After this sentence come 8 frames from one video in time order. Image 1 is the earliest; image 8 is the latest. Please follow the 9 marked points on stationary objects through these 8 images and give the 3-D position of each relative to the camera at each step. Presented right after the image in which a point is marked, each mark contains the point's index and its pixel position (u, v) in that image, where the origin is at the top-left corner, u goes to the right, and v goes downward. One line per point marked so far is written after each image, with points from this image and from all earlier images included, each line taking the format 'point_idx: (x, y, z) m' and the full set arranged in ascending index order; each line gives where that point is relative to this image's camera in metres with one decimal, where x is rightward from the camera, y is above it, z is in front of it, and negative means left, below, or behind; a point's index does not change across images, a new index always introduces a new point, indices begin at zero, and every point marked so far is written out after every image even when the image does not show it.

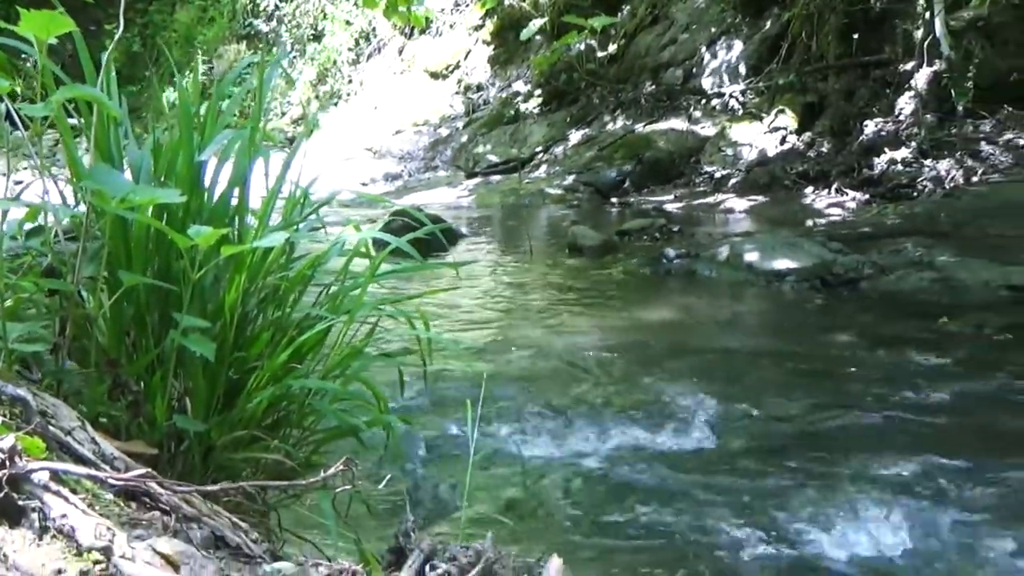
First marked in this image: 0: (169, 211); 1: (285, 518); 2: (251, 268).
0: (-1.6, +0.4, +1.5) m
1: (-1.5, -1.3, +2.0) m
2: (-1.3, +0.1, +1.6) m
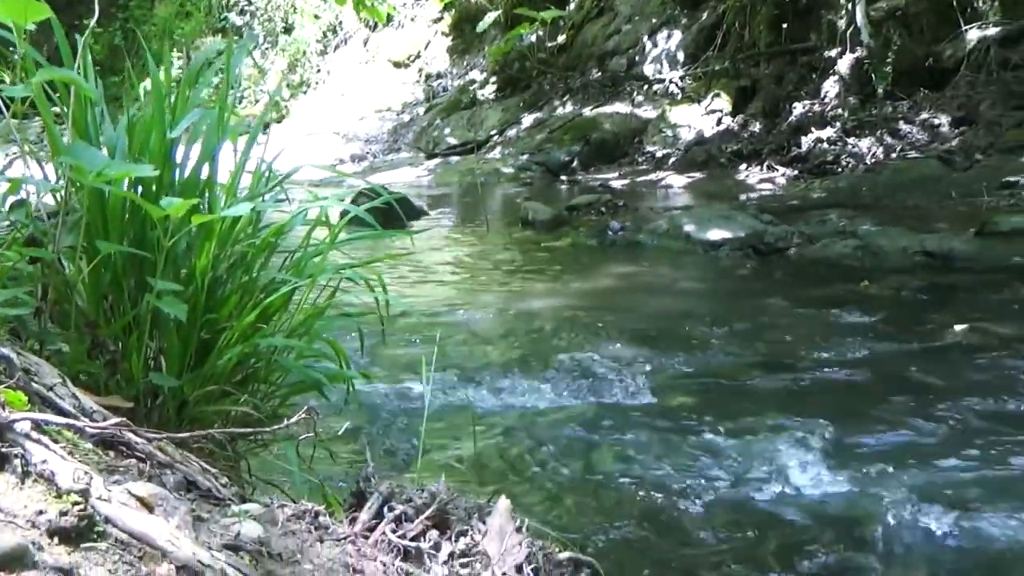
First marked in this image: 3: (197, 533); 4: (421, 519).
0: (-1.9, +0.5, +1.7) m
1: (-1.8, -1.1, +2.1) m
2: (-1.6, +0.3, +1.7) m
3: (-1.5, -1.2, +1.5) m
4: (-0.7, -1.4, +2.1) m
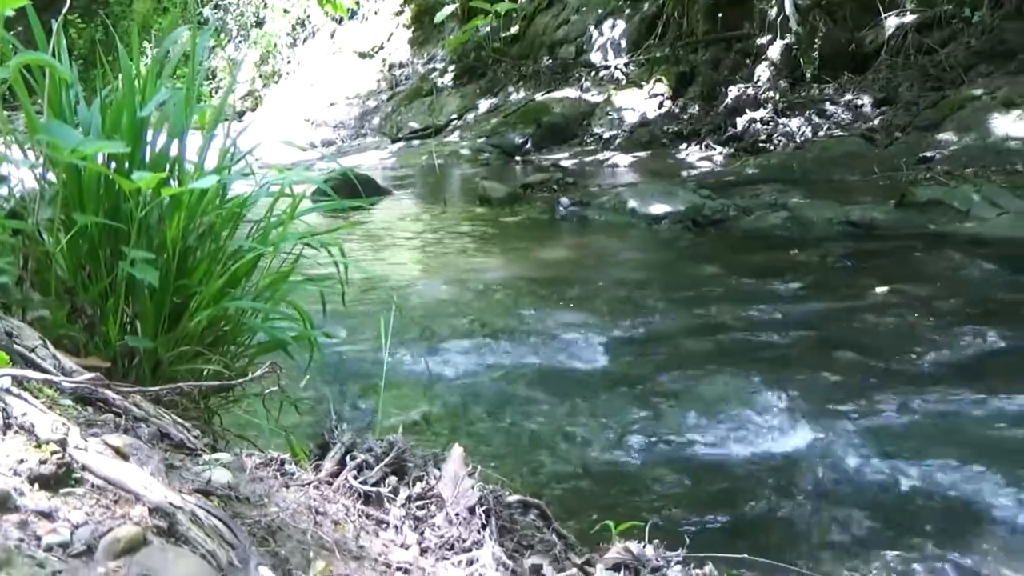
0: (-2.2, +0.7, +1.8) m
1: (-2.1, -0.9, +2.3) m
2: (-1.9, +0.5, +1.9) m
3: (-1.8, -1.0, +1.7) m
4: (-1.0, -1.2, +2.3) m
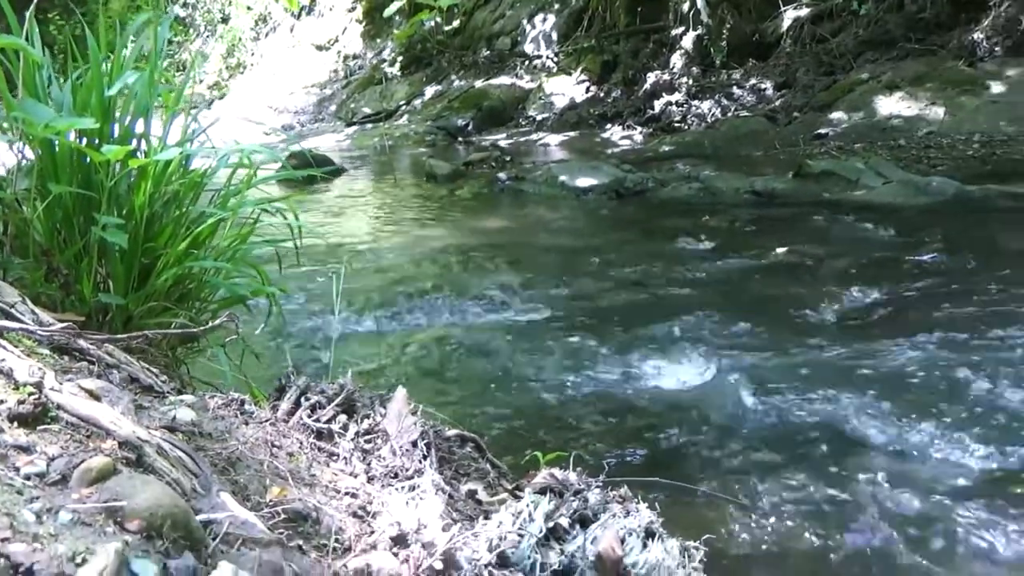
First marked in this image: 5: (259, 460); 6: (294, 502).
0: (-2.7, +1.0, +2.1) m
1: (-2.5, -0.6, +2.5) m
2: (-2.4, +0.7, +2.2) m
3: (-2.2, -0.8, +1.9) m
4: (-1.5, -0.9, +2.6) m
5: (-1.6, -1.1, +2.1) m
6: (-1.3, -1.4, +1.9) m
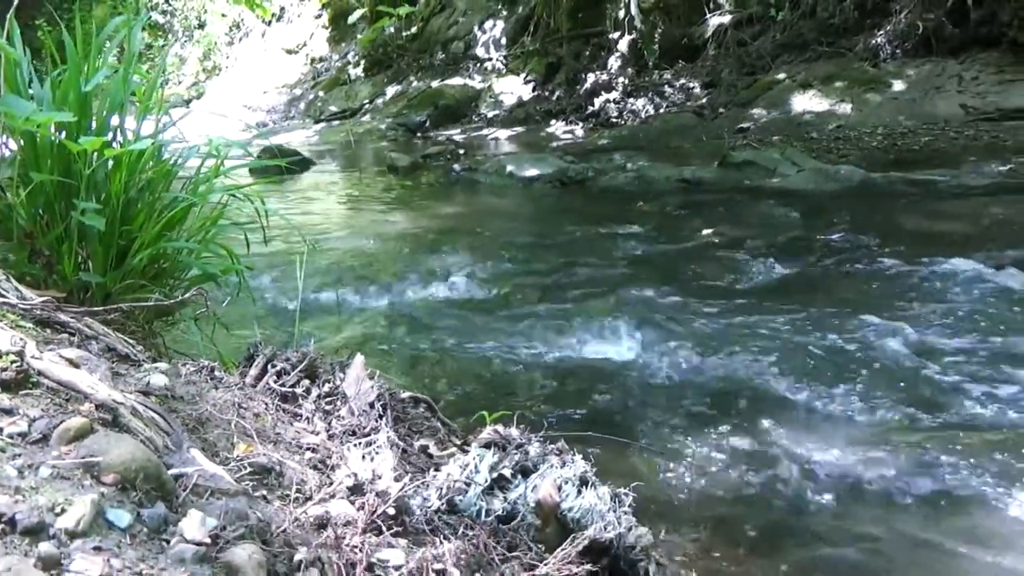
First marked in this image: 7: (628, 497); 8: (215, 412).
0: (-3.2, +1.2, +2.3) m
1: (-3.0, -0.5, +2.7) m
2: (-2.8, +0.9, +2.4) m
3: (-2.6, -0.6, +2.2) m
4: (-1.9, -0.7, +2.8) m
5: (-2.0, -1.0, +2.3) m
6: (-1.7, -1.2, +2.2) m
7: (+1.0, -1.7, +2.6) m
8: (-2.1, -0.9, +2.3) m
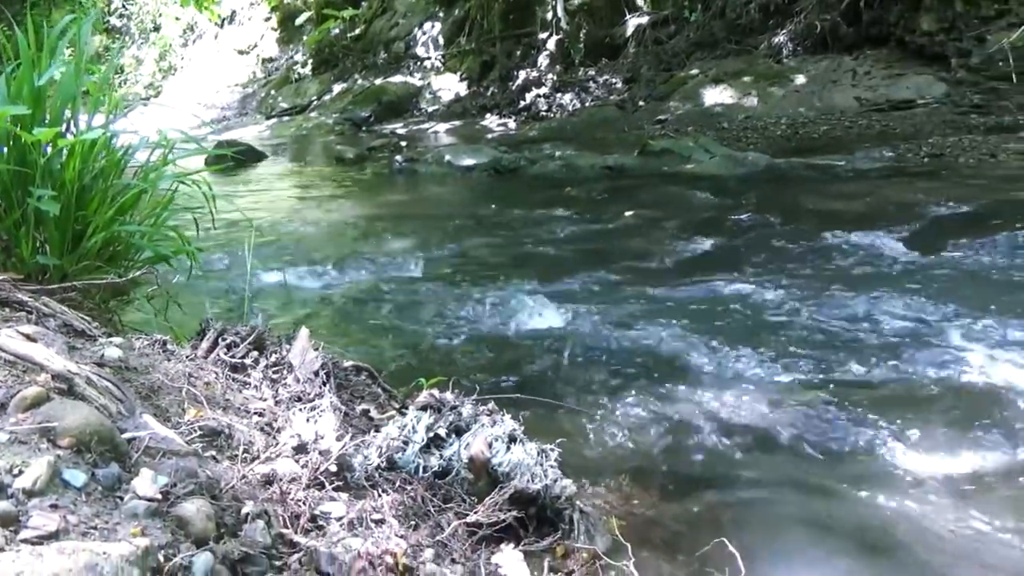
0: (-3.8, +1.3, +2.5) m
1: (-3.6, -0.3, +2.9) m
2: (-3.5, +1.0, +2.6) m
3: (-3.2, -0.4, +2.4) m
4: (-2.5, -0.5, +3.0) m
5: (-2.6, -0.8, +2.5) m
6: (-2.3, -1.0, +2.4) m
7: (+0.4, -1.5, +2.9) m
8: (-2.7, -0.7, +2.5) m
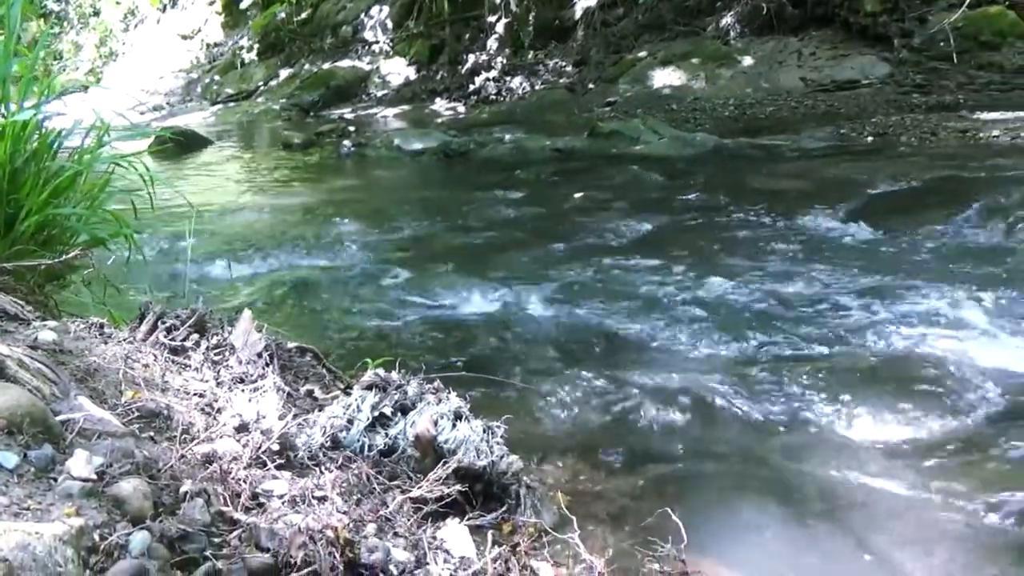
0: (-4.4, +1.4, +2.5) m
1: (-4.1, -0.2, +2.9) m
2: (-4.0, +1.2, +2.6) m
3: (-3.7, -0.3, +2.4) m
4: (-3.0, -0.4, +3.0) m
5: (-3.1, -0.6, +2.5) m
6: (-2.8, -0.9, +2.4) m
7: (-0.1, -1.3, +3.0) m
8: (-3.2, -0.6, +2.5) m
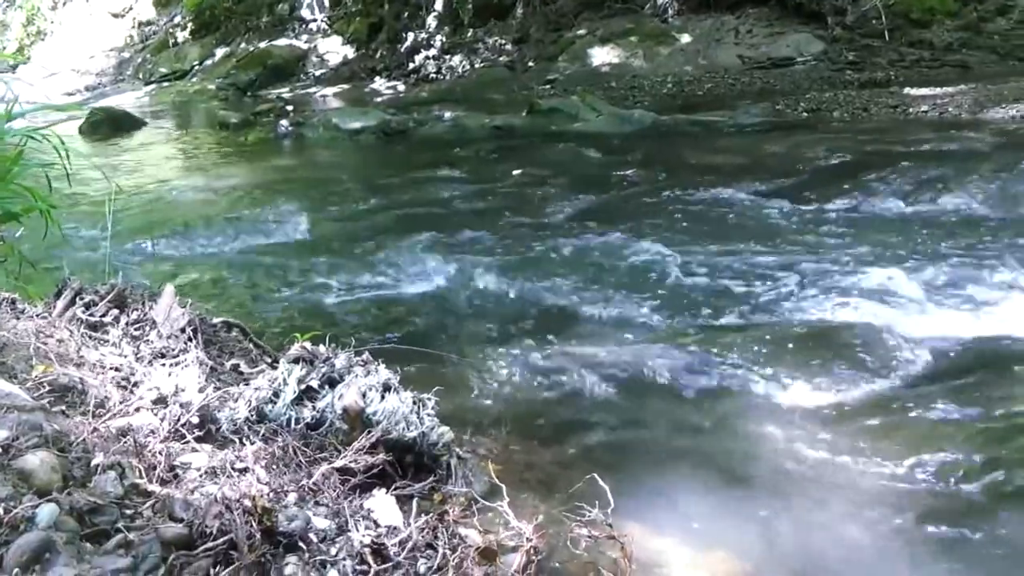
0: (-5.0, +1.6, +2.4) m
1: (-4.8, 0.0, +2.9) m
2: (-4.7, +1.4, +2.5) m
3: (-4.4, -0.1, +2.3) m
4: (-3.7, -0.2, +3.0) m
5: (-3.8, -0.4, +2.5) m
6: (-3.4, -0.6, +2.4) m
7: (-0.8, -1.0, +3.0) m
8: (-3.9, -0.4, +2.5) m
